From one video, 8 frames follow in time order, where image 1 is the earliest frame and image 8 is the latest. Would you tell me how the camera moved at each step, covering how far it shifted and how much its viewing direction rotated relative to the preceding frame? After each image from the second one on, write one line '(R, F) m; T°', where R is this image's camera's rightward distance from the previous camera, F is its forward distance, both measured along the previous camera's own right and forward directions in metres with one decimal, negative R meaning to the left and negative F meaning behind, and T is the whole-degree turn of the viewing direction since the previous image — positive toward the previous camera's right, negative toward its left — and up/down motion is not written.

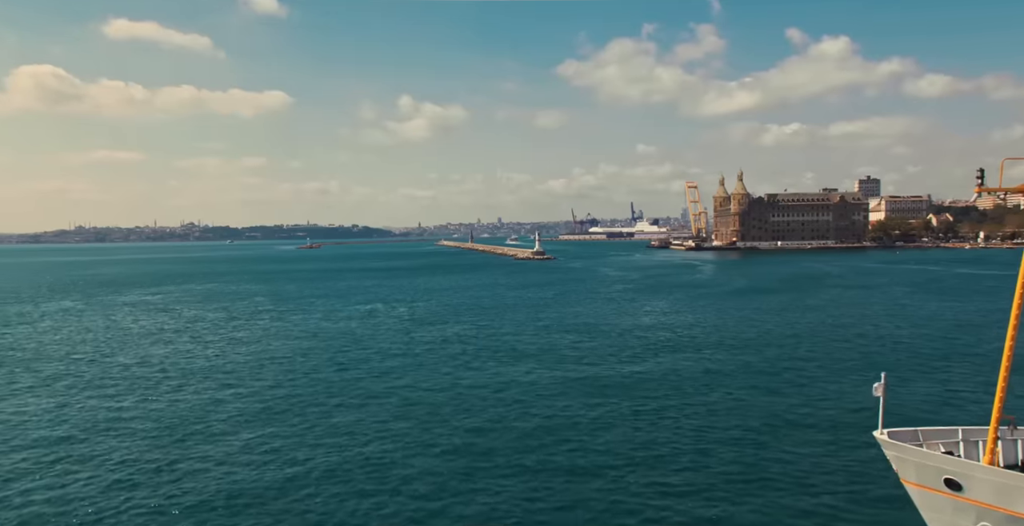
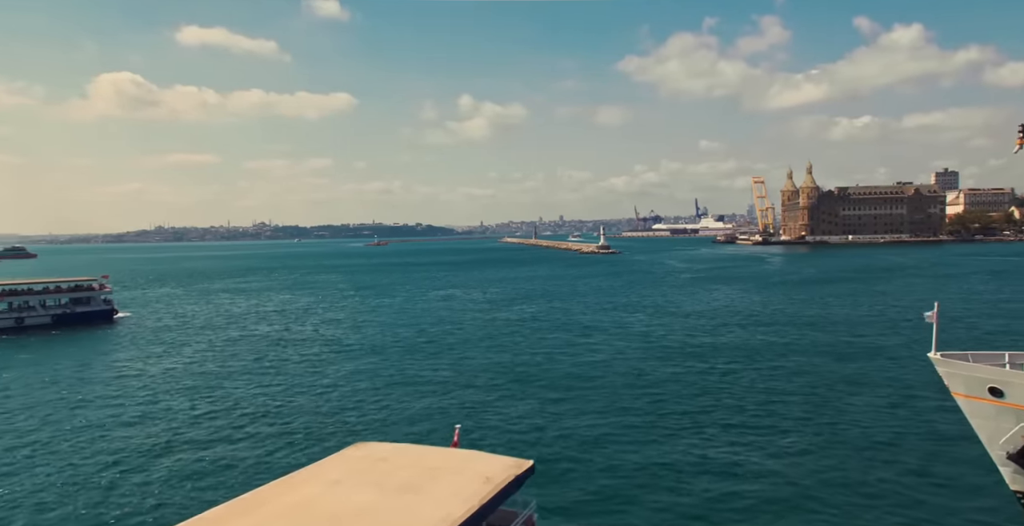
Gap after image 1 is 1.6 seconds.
(-1.0, -3.5) m; -5°
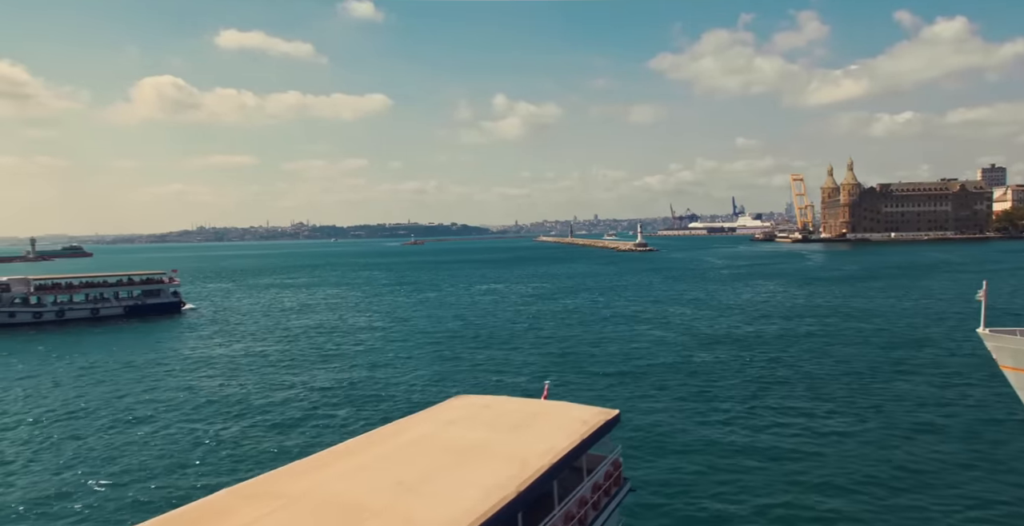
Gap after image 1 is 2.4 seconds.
(-0.9, -1.6) m; -3°
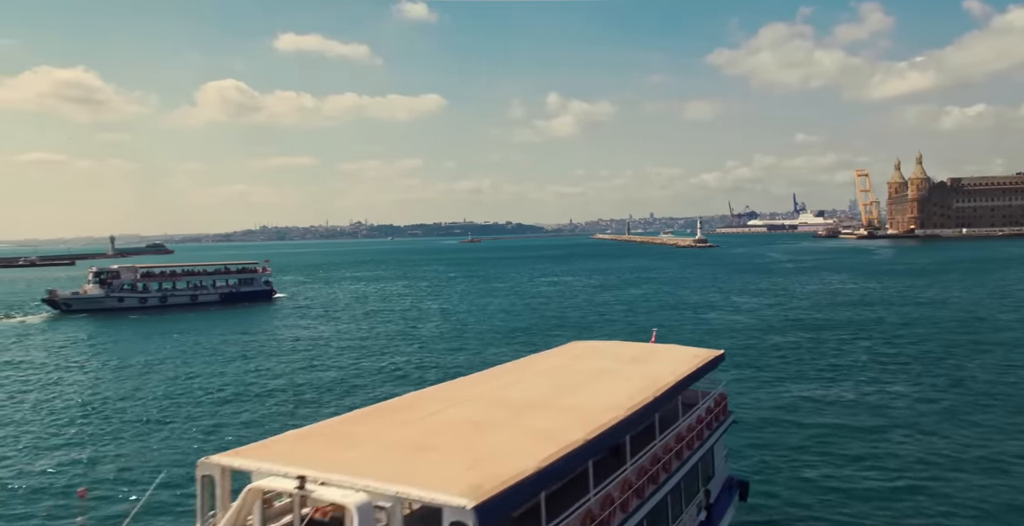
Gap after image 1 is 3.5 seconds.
(-1.2, -1.9) m; -4°
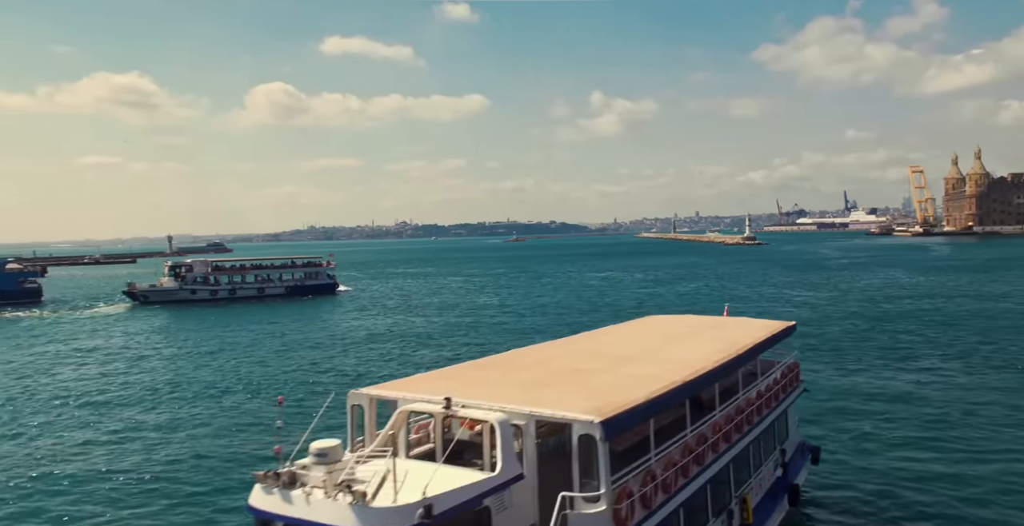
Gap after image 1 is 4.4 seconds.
(-0.8, -1.1) m; -3°
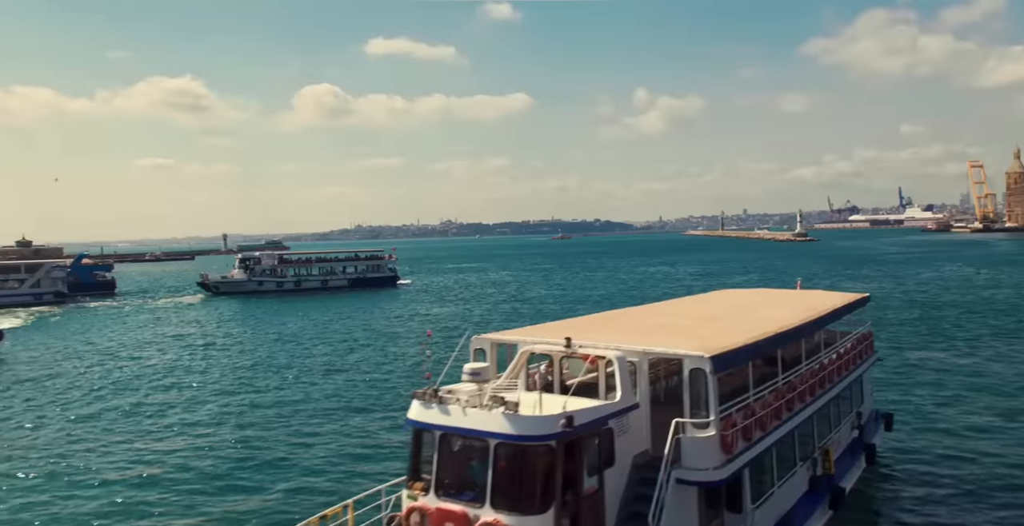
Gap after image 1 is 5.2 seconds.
(-0.8, -1.0) m; -3°
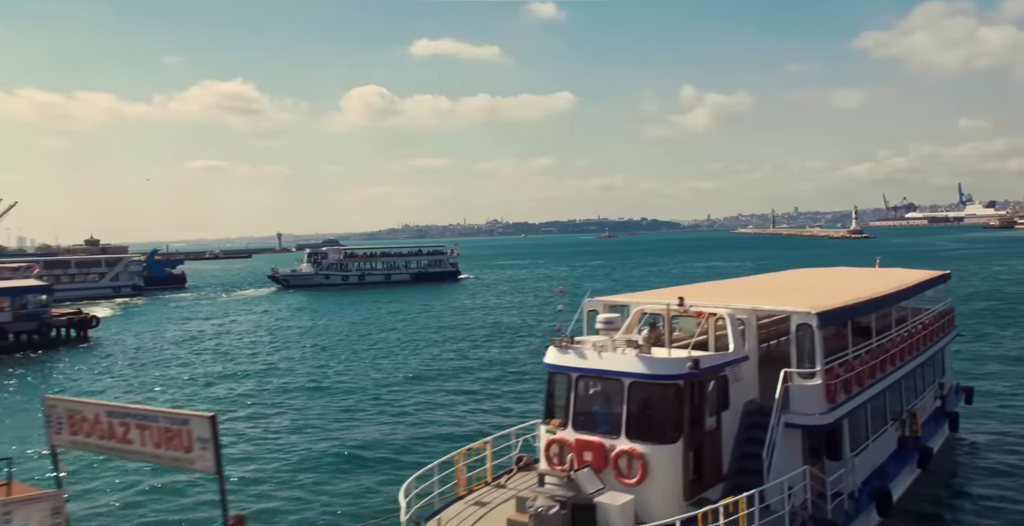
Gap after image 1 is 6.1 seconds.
(-0.9, -1.0) m; -3°
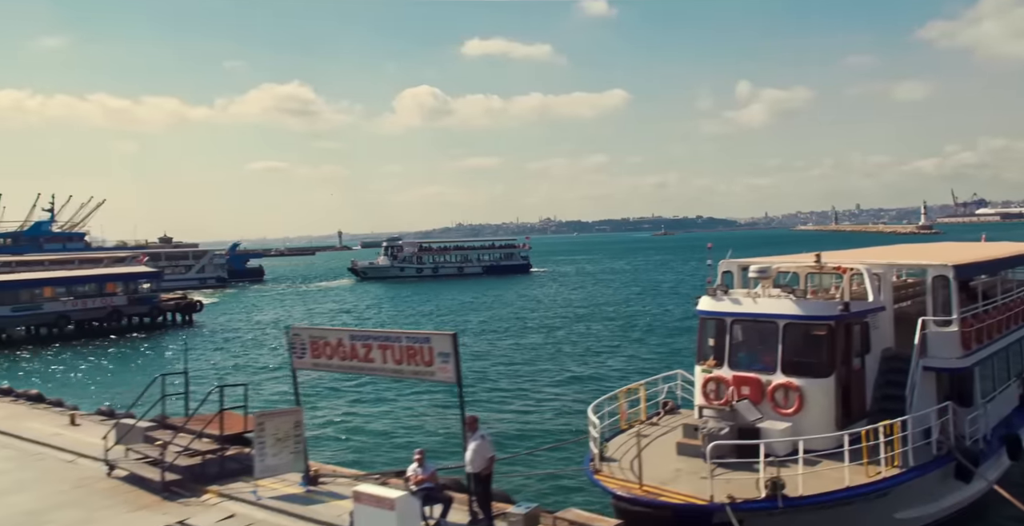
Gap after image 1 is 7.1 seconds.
(-1.3, -1.1) m; -4°
